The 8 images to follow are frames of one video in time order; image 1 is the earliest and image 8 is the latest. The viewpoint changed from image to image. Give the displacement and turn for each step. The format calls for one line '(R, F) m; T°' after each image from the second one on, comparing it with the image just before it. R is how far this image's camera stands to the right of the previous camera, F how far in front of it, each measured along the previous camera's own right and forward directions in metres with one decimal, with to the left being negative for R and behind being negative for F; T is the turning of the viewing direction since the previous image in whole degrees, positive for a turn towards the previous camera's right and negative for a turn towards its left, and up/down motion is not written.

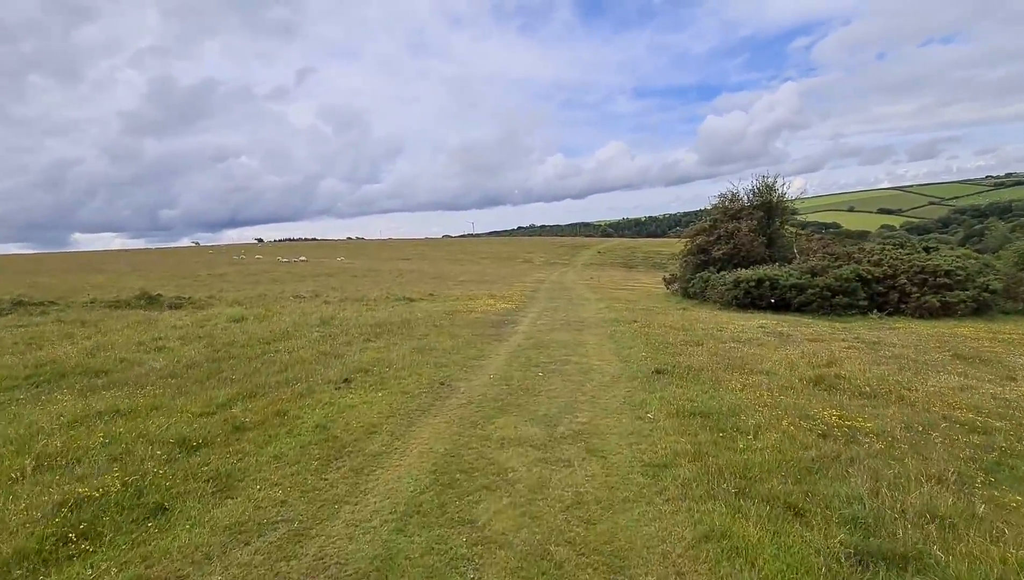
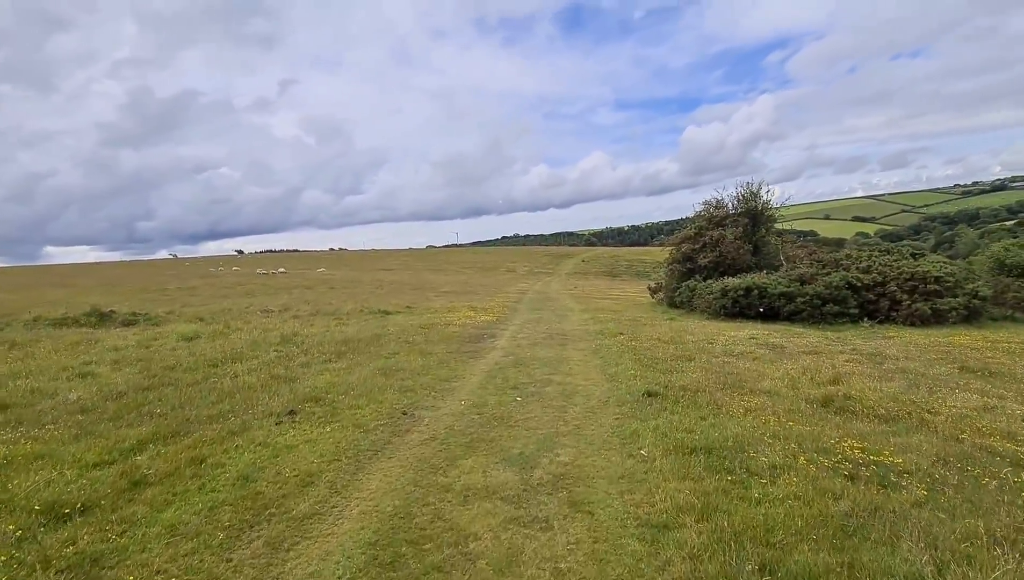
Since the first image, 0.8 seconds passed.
(+0.3, +1.4) m; +2°
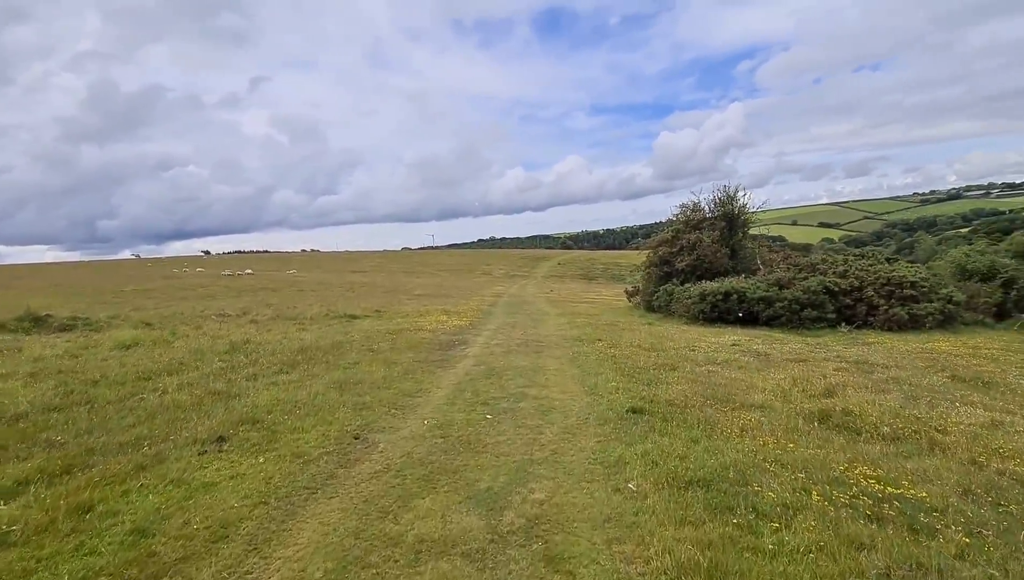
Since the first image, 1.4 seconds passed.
(+0.1, +1.2) m; +3°
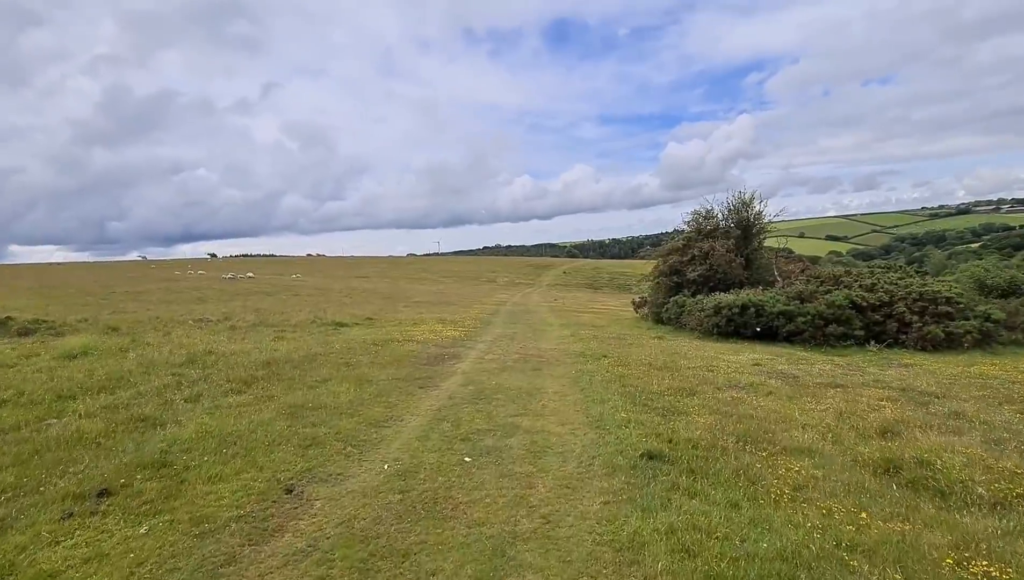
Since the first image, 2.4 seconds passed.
(+0.3, +2.0) m; -1°
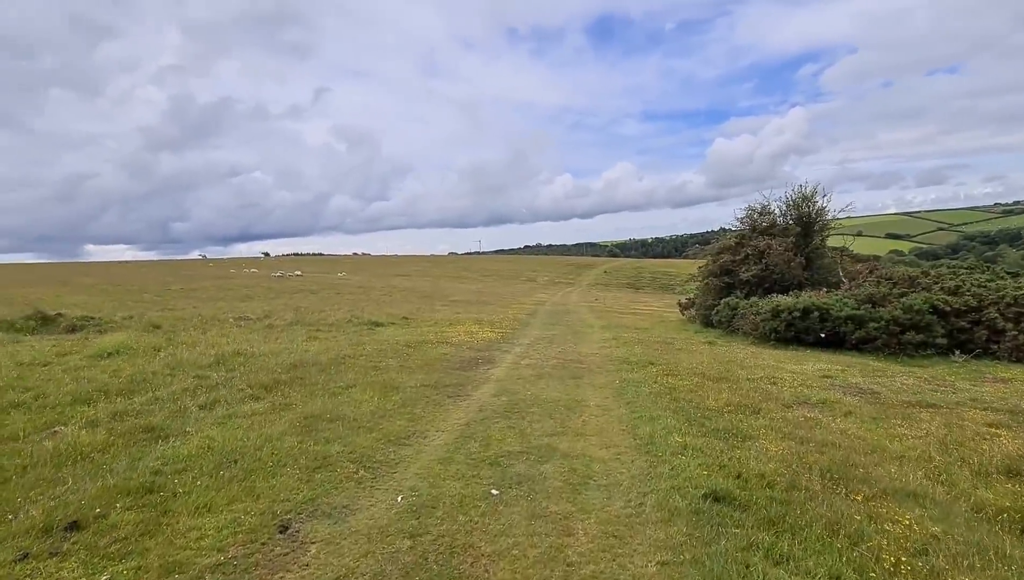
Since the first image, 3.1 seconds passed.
(+0.1, +1.2) m; -5°
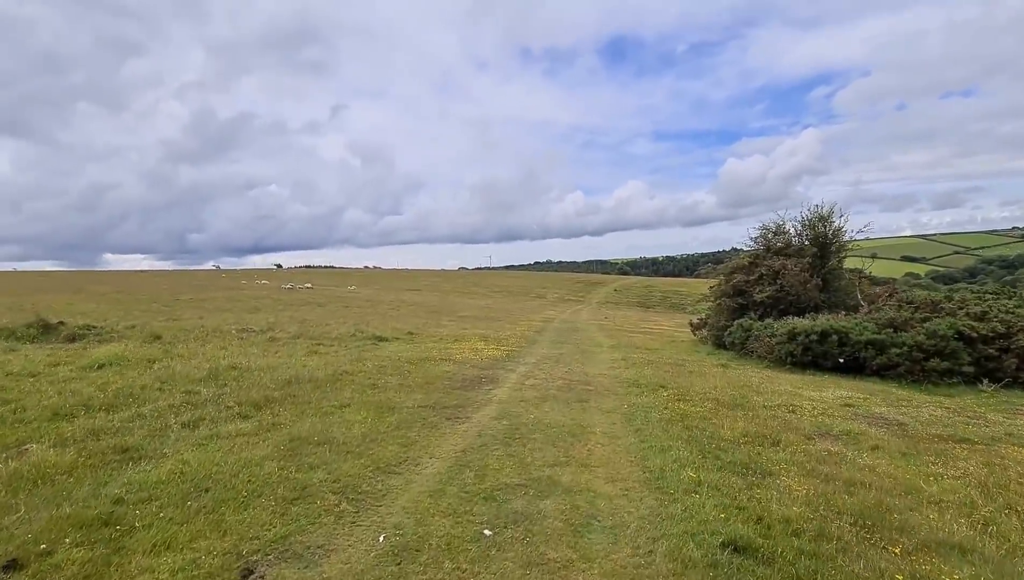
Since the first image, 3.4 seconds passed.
(+0.1, +0.6) m; -1°
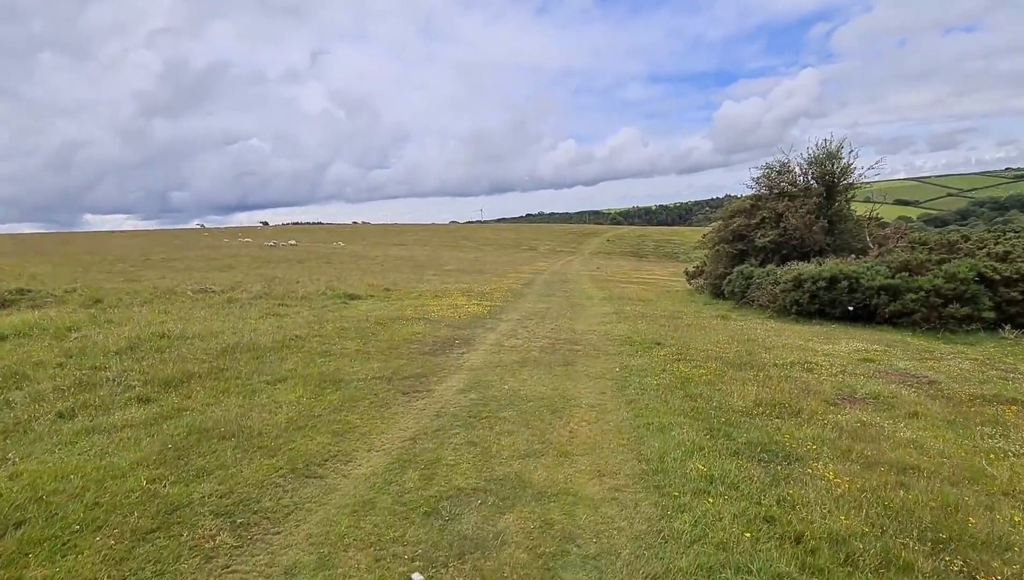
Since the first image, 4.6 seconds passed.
(+0.5, +2.1) m; +1°
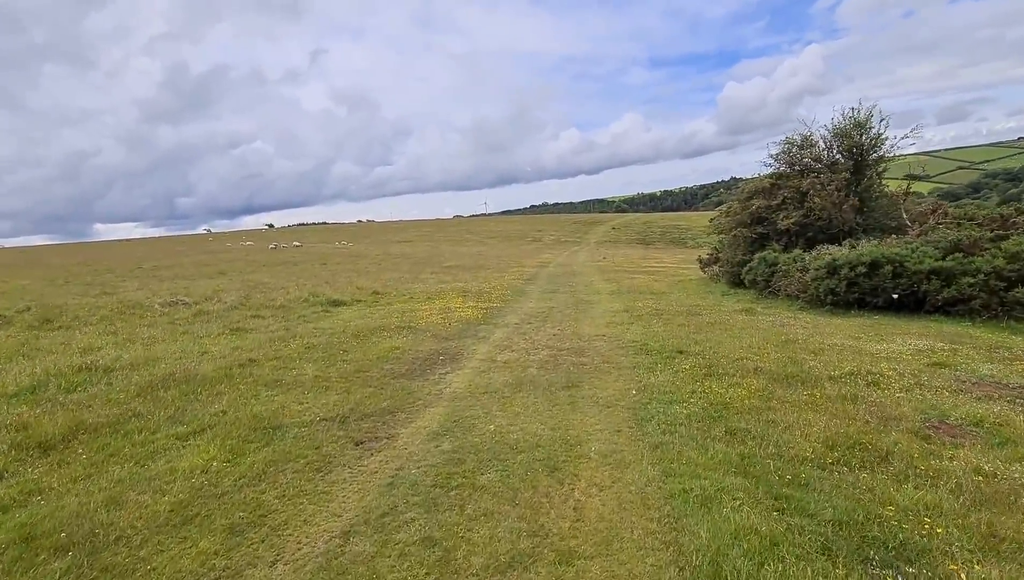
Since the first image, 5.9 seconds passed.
(+0.4, +2.4) m; -1°
